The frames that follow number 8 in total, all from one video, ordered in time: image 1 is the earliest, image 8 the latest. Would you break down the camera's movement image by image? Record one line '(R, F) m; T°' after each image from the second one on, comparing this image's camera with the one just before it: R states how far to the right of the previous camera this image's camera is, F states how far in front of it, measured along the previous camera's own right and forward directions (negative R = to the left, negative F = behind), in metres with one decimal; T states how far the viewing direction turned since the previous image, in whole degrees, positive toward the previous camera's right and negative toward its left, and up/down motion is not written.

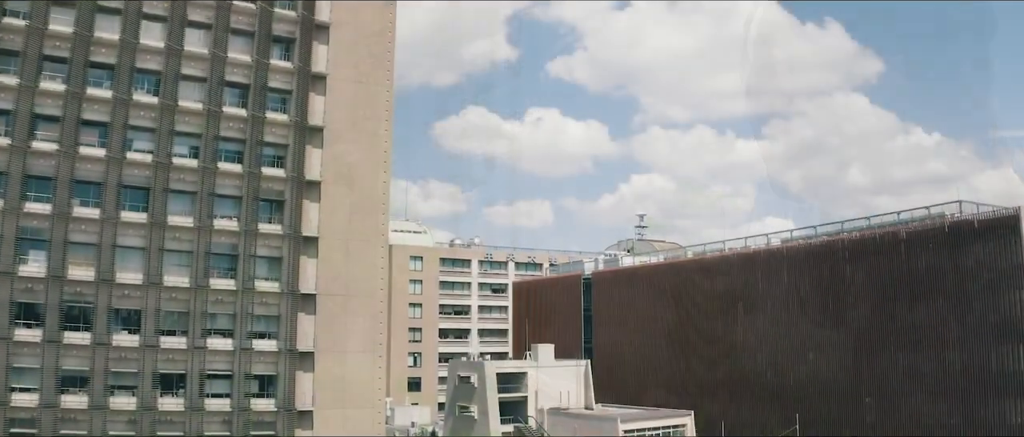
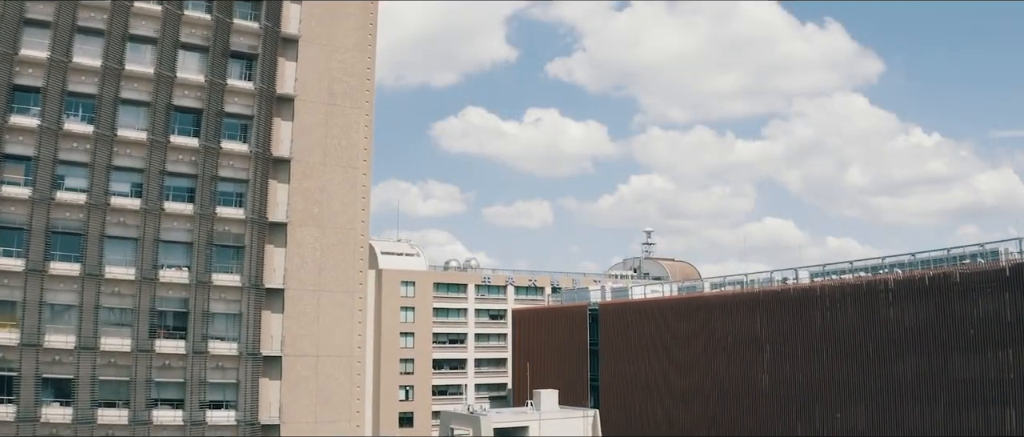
(0.0, +8.4) m; 0°
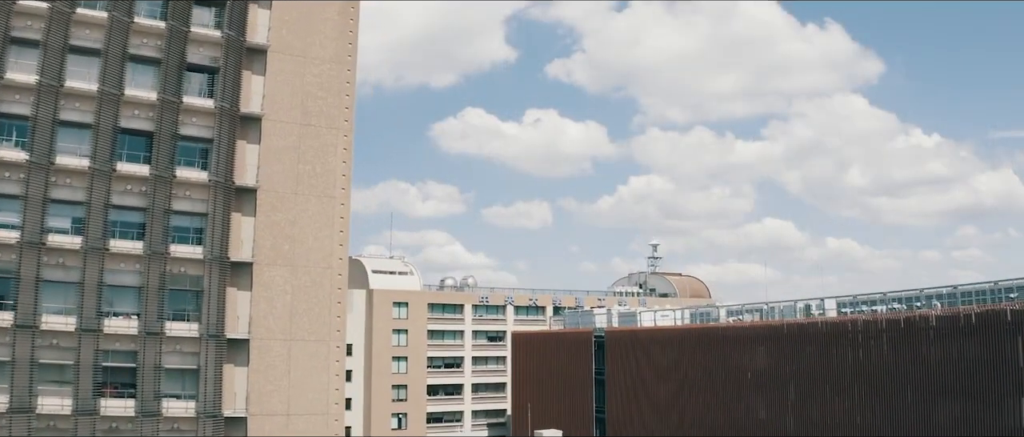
(0.0, +6.4) m; 0°
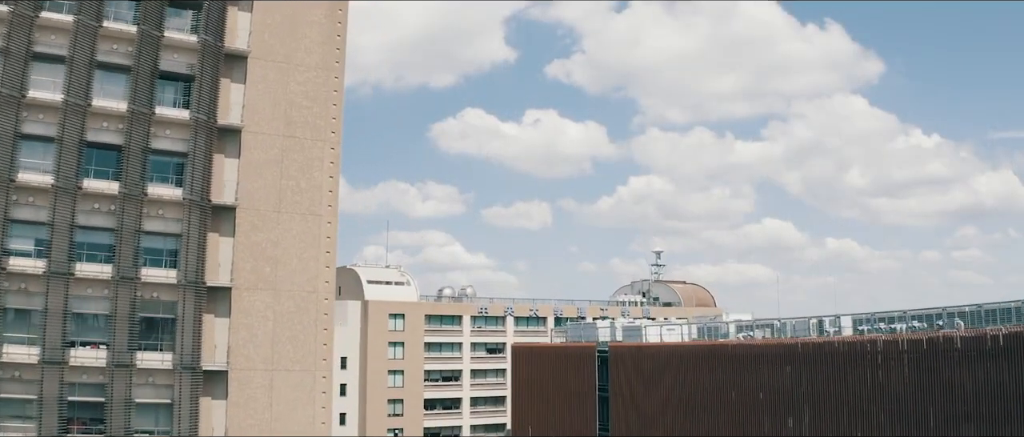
(0.0, +3.3) m; 0°
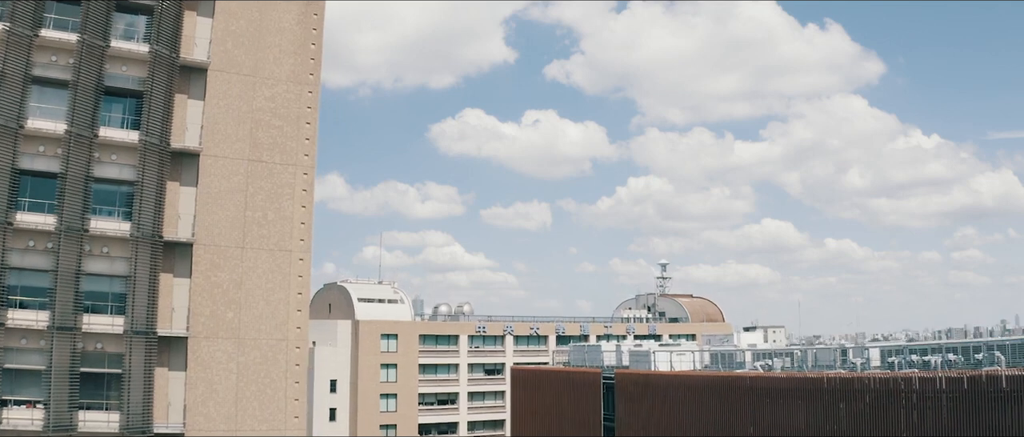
(0.0, +5.2) m; 0°
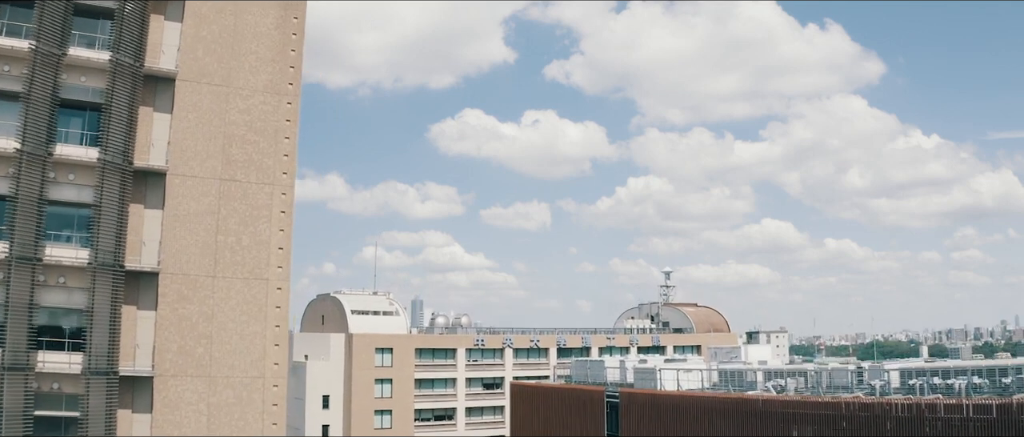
(0.0, +3.3) m; 0°
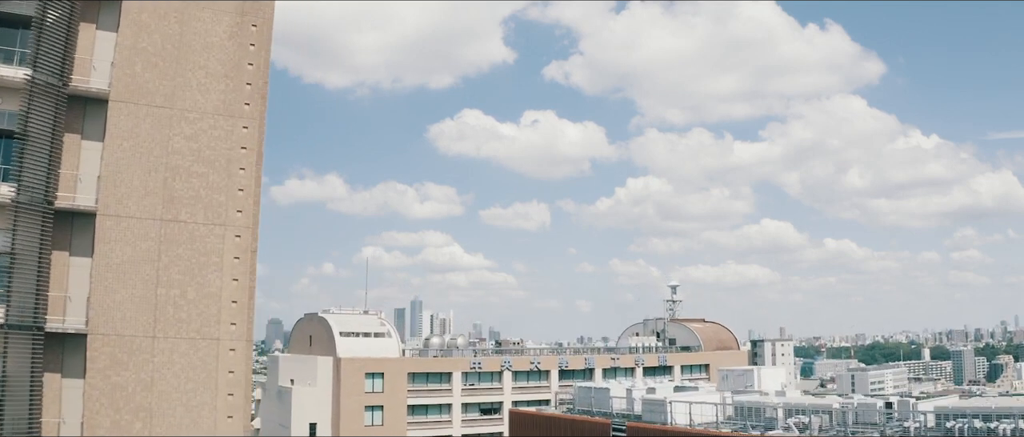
(+0.1, +5.2) m; 0°
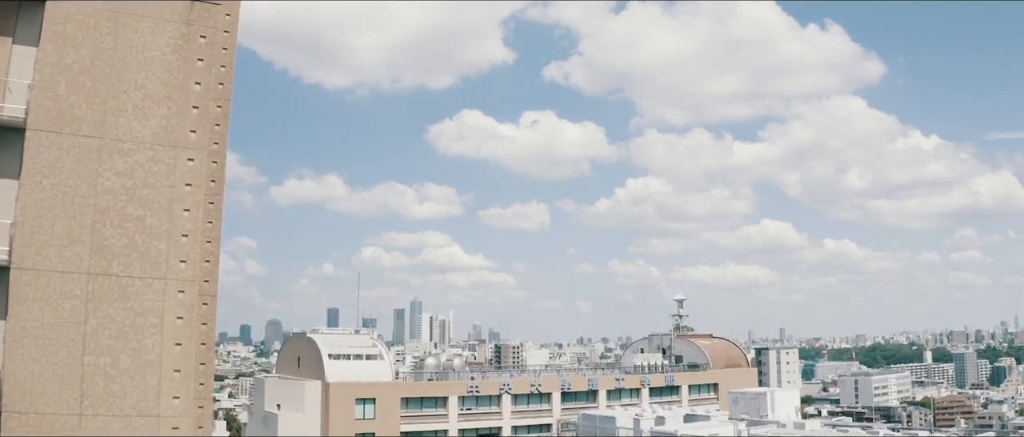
(0.0, +4.6) m; 0°
